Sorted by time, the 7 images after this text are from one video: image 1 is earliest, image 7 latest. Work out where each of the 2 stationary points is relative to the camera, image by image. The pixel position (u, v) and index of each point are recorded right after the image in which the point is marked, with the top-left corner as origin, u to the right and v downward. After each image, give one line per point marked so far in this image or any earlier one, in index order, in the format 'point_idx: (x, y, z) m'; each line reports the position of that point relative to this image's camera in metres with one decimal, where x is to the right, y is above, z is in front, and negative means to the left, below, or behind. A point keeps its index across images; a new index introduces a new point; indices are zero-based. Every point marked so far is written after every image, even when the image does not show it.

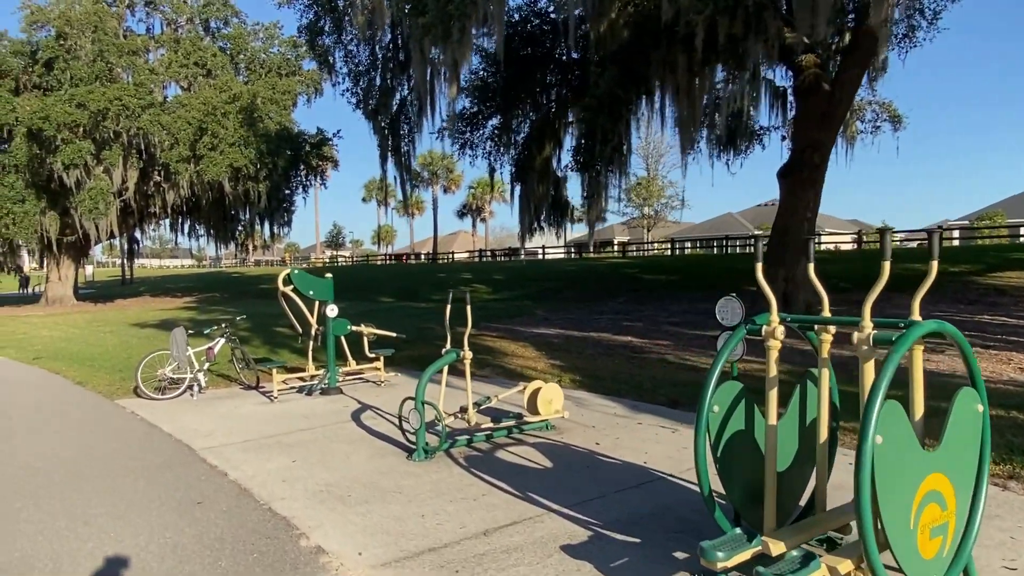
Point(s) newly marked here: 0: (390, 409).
0: (-1.4, -1.4, +7.8) m
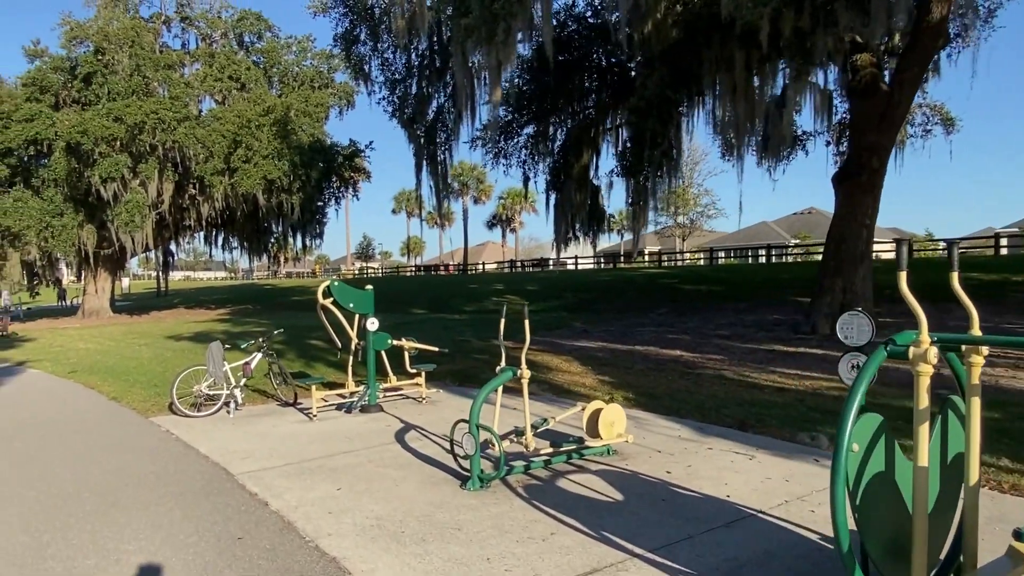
0: (-0.8, -1.5, +7.3) m
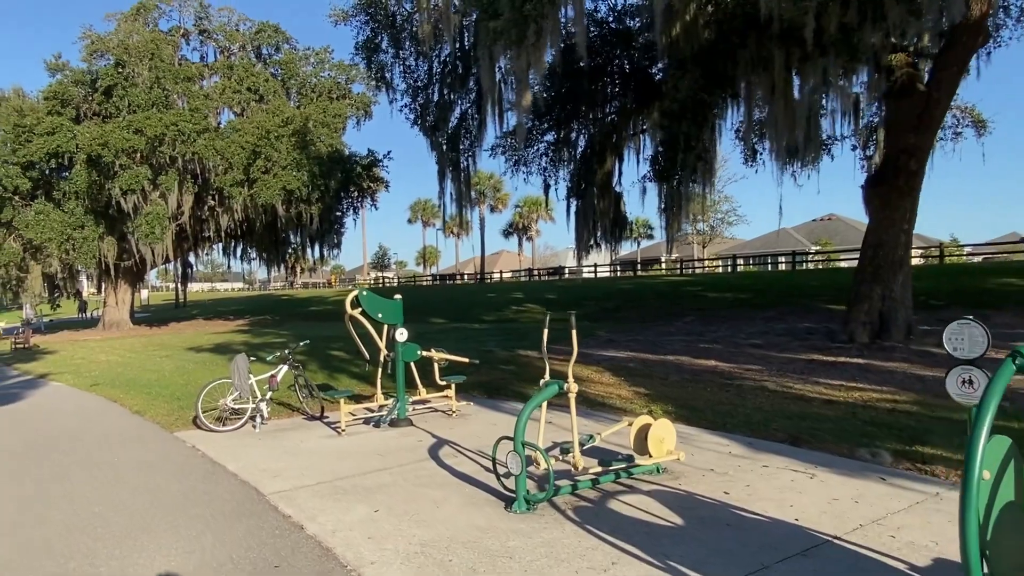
0: (-0.4, -1.6, +7.0) m
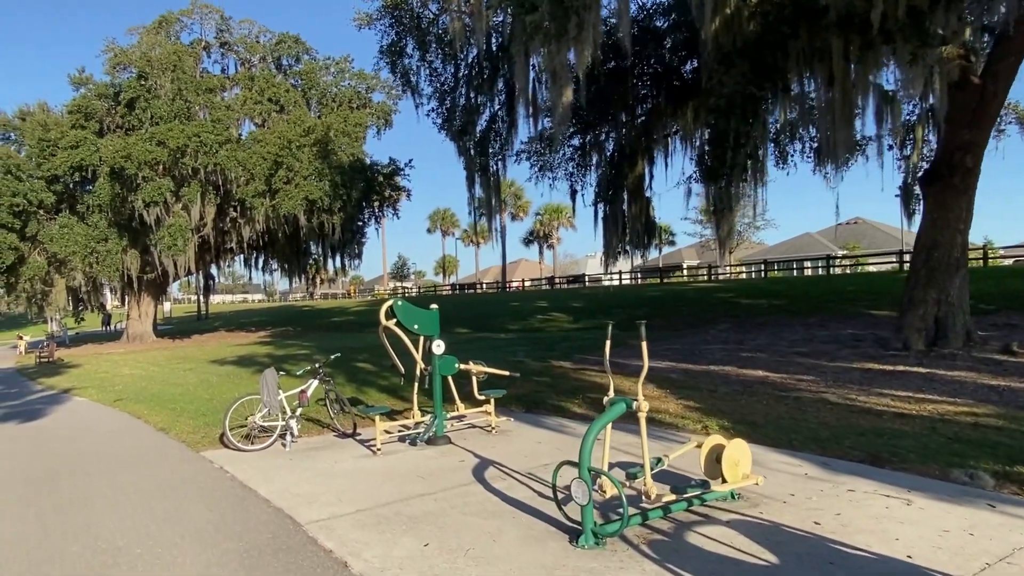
0: (+0.1, -1.7, +6.5) m
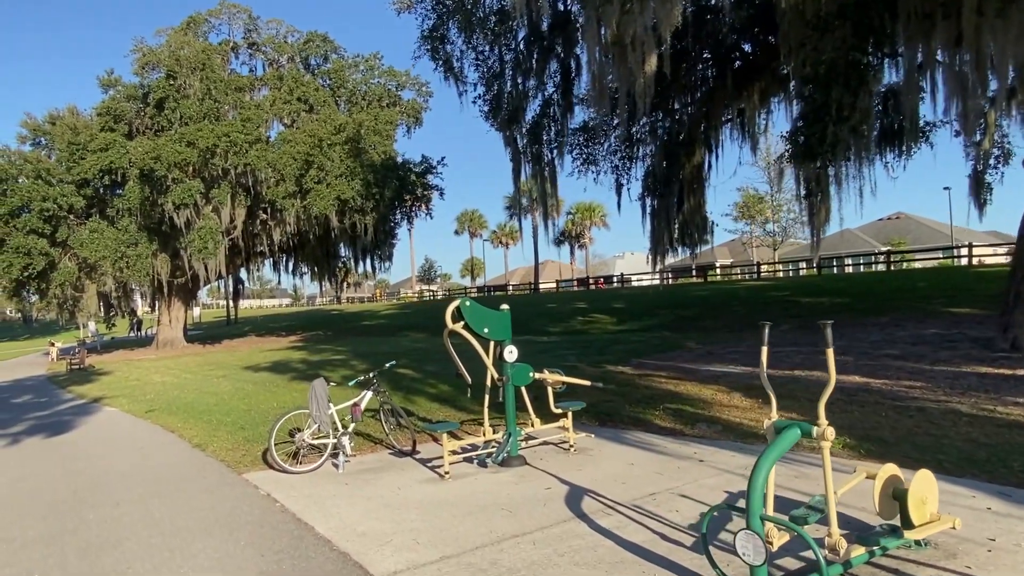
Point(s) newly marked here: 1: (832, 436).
0: (+0.9, -1.7, +5.5) m
1: (+1.6, -0.7, +3.5) m
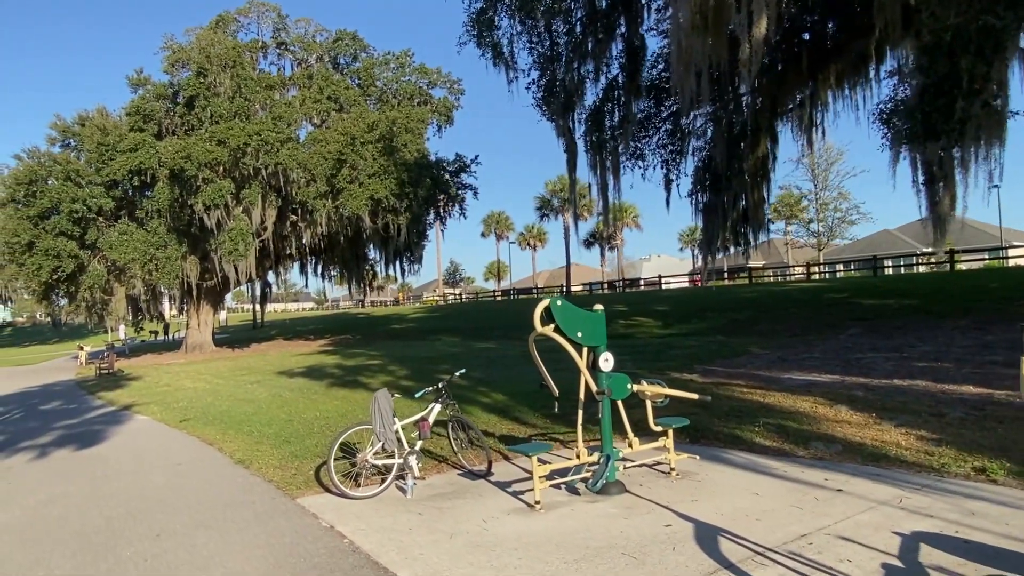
0: (+1.7, -1.6, +4.5) m
1: (+2.3, -0.7, +2.5) m
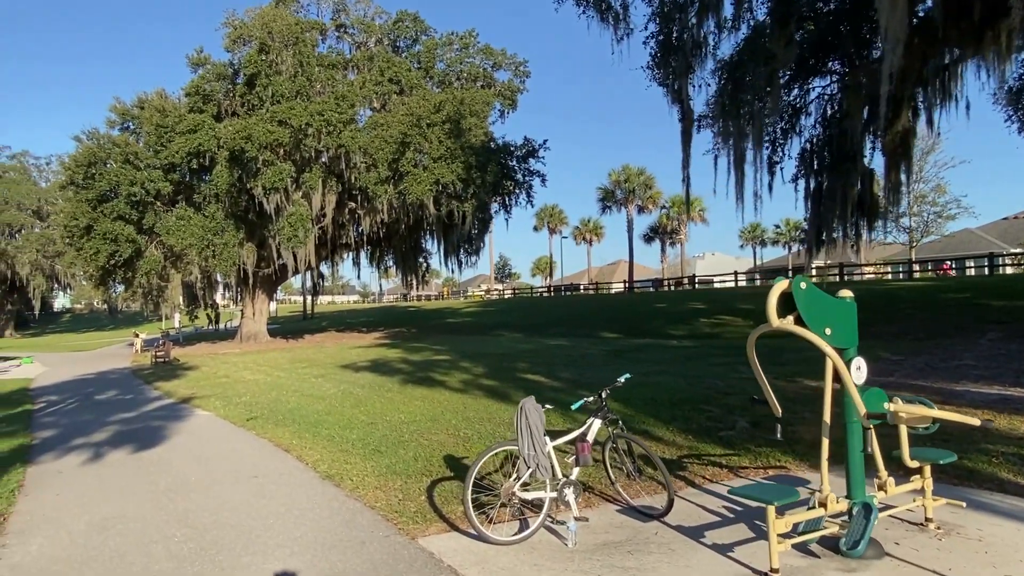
0: (+2.9, -1.5, +2.8) m
1: (+3.4, -0.6, +0.8) m
